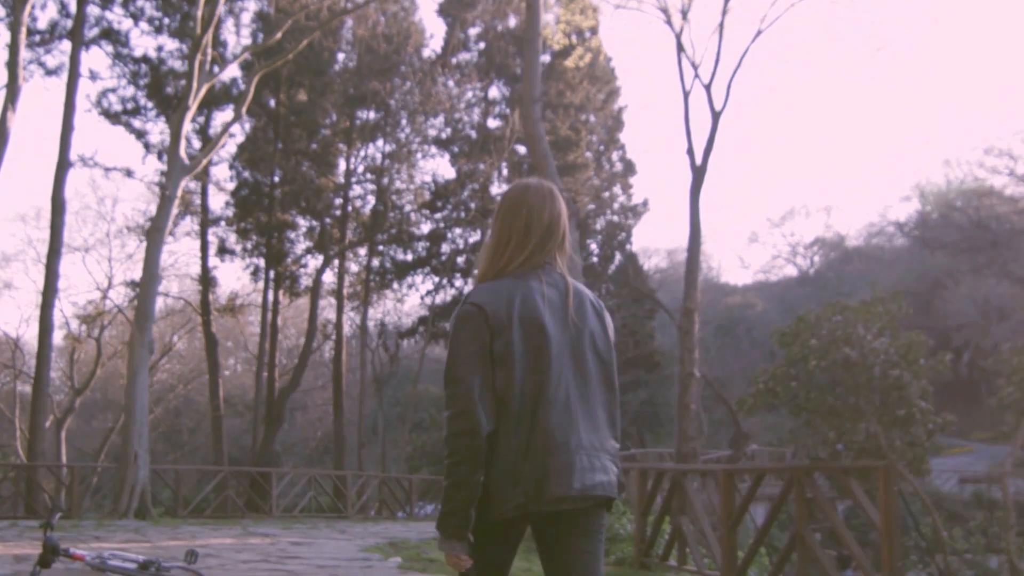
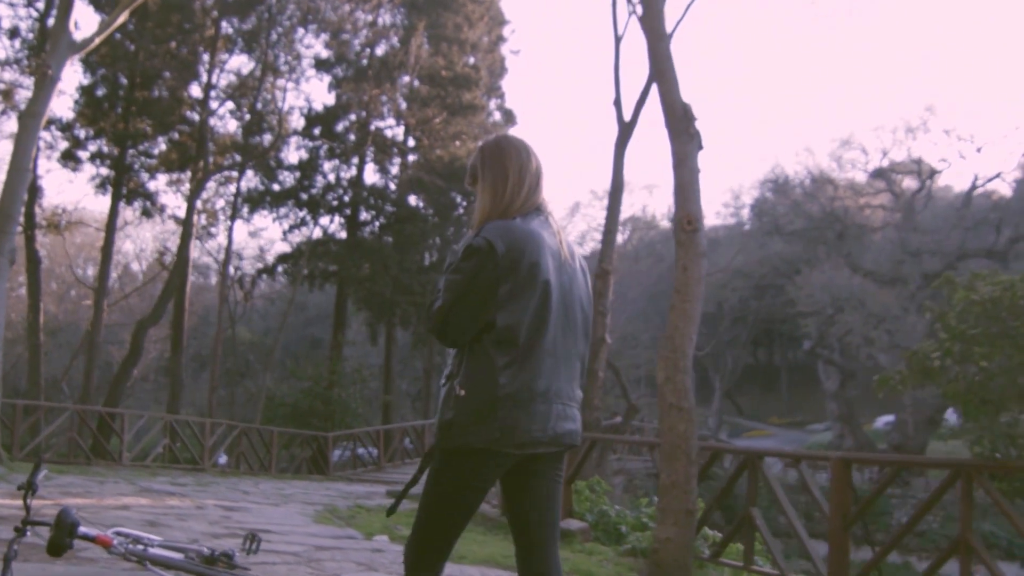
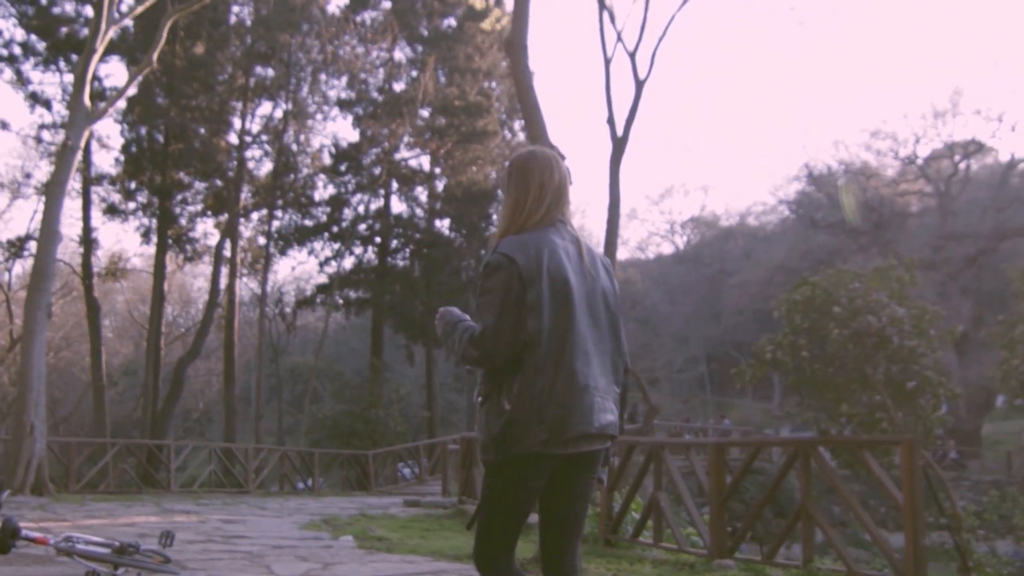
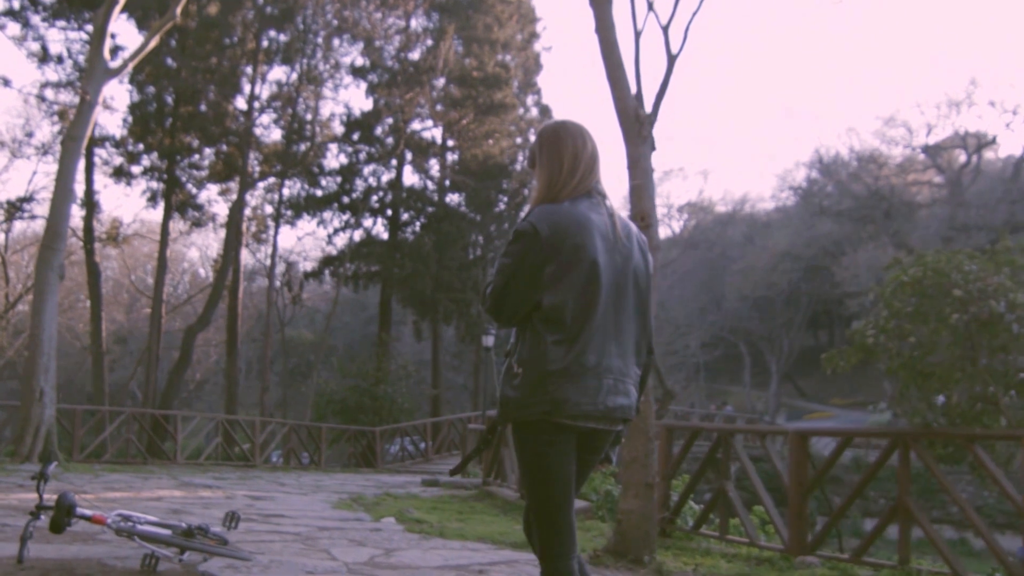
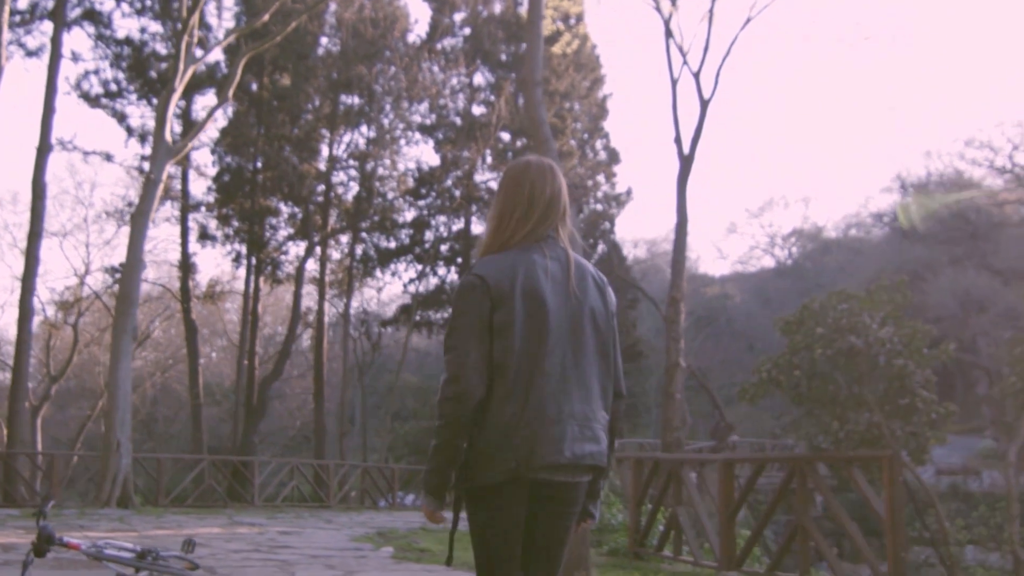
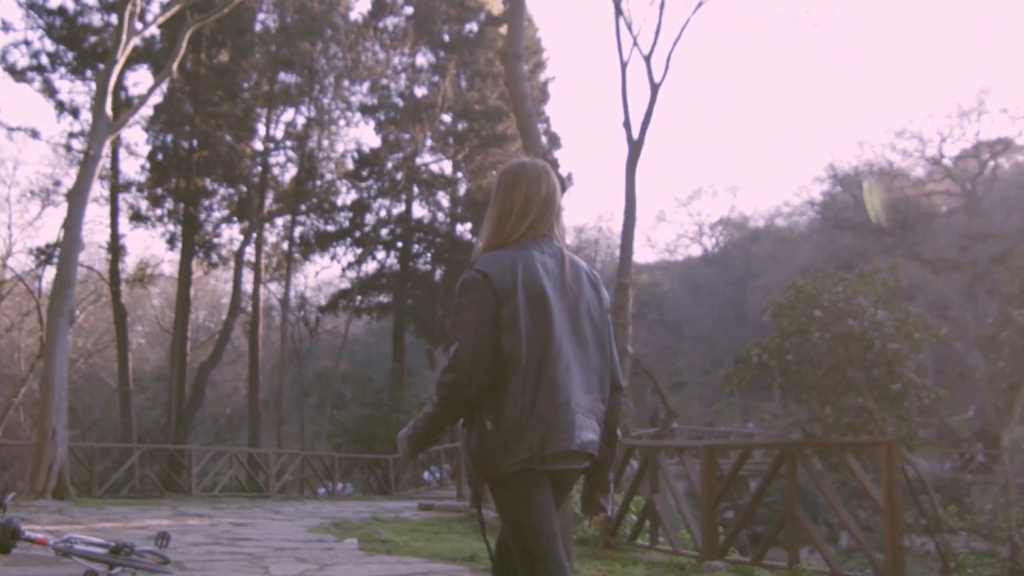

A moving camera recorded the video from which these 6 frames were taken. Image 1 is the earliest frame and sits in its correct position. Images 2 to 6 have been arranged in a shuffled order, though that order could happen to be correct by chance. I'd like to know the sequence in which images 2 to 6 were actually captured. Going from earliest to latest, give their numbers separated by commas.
5, 6, 3, 4, 2
